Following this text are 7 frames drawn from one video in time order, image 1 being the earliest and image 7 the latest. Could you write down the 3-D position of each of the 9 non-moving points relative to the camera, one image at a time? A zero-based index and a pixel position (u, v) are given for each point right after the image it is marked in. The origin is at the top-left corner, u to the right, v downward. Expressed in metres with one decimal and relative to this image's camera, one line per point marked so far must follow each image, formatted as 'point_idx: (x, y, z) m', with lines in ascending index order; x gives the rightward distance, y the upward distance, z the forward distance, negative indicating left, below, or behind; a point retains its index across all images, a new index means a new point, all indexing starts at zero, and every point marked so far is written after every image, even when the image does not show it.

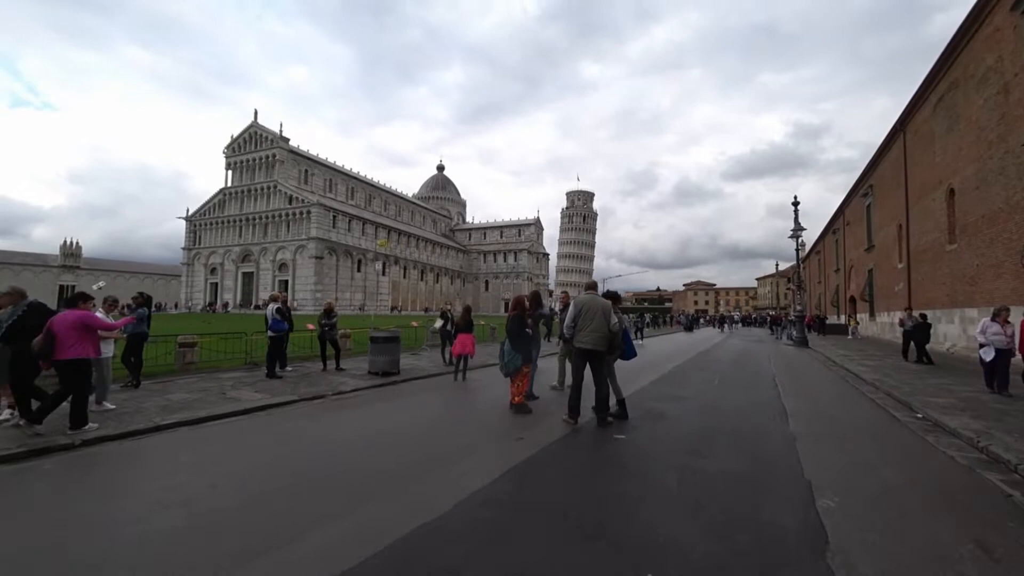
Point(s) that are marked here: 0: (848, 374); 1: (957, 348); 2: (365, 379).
0: (+7.9, -2.1, +11.9) m
1: (+15.0, -2.1, +17.1) m
2: (-2.8, -1.7, +9.6) m
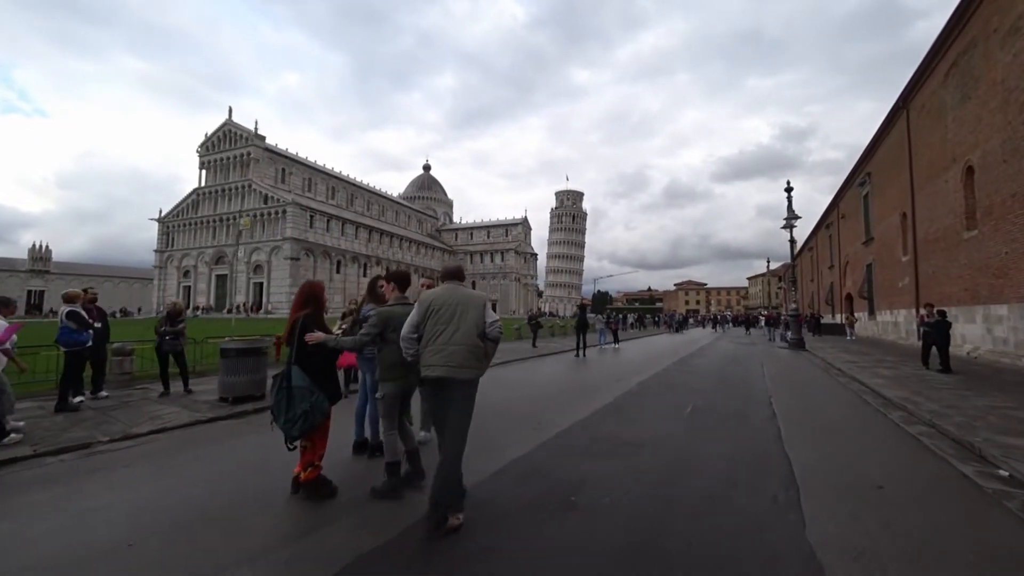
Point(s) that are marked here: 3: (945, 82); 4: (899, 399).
0: (+6.5, -2.0, +9.3) m
1: (+13.5, -1.9, +14.6) m
2: (-4.2, -1.7, +6.9) m
3: (+15.4, +7.4, +18.0) m
4: (+6.2, -1.8, +8.1) m
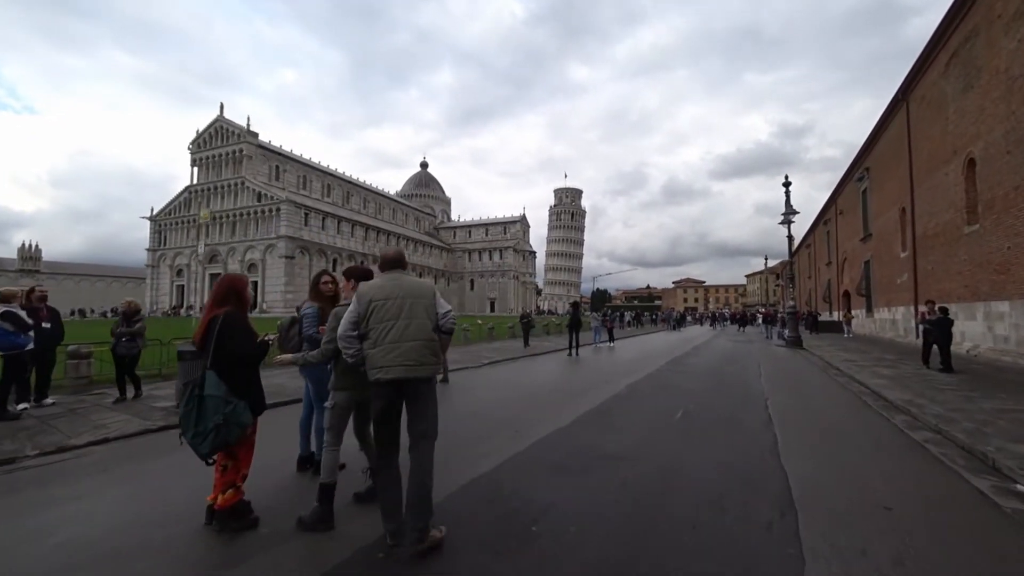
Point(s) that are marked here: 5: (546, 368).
0: (+6.2, -1.9, +8.9) m
1: (+13.2, -1.8, +14.2) m
2: (-4.5, -1.6, +6.4) m
3: (+15.1, +7.5, +17.6) m
4: (+6.0, -1.7, +7.7) m
5: (+1.0, -2.5, +15.4) m
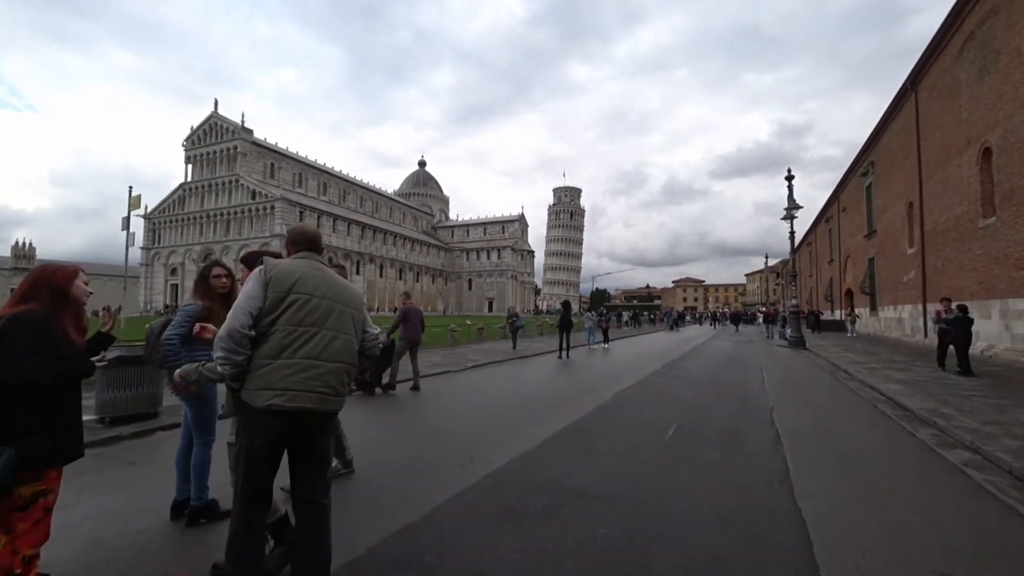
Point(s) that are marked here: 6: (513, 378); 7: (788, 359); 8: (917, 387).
0: (+5.9, -1.8, +8.0) m
1: (+12.8, -1.7, +13.4) m
2: (-4.8, -1.6, +5.6) m
3: (+14.7, +7.6, +16.7) m
4: (+5.6, -1.7, +6.8) m
5: (+0.7, -2.4, +14.6) m
6: (0.0, -2.4, +13.4) m
7: (+9.1, -2.3, +16.6) m
8: (+7.2, -1.7, +9.0) m
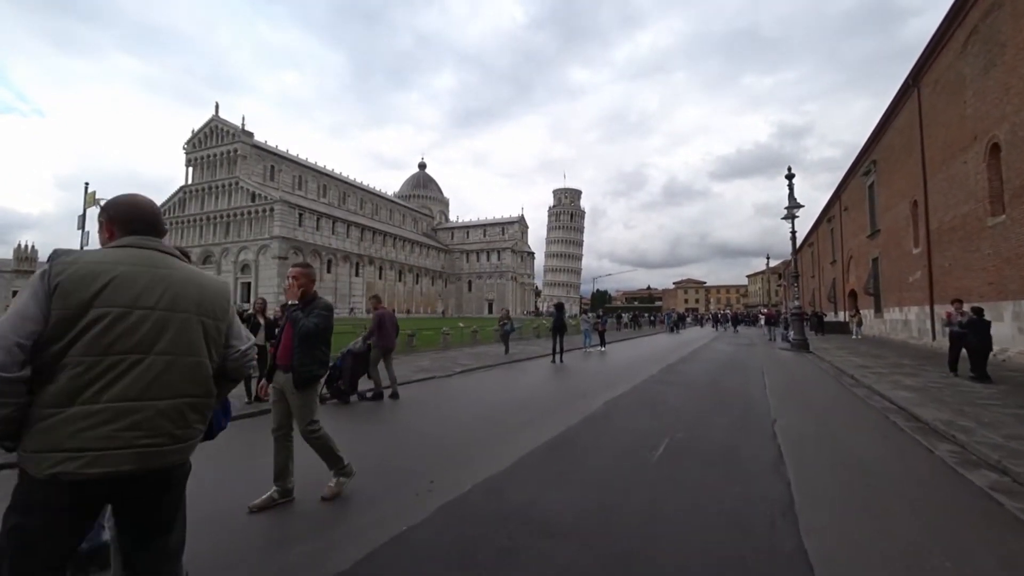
0: (+5.6, -1.9, +7.5) m
1: (+12.6, -1.7, +12.8) m
2: (-5.1, -1.6, +5.0) m
3: (+14.5, +7.6, +16.2) m
4: (+5.3, -1.7, +6.3) m
5: (+0.5, -2.4, +14.0) m
6: (-0.2, -2.4, +12.9) m
7: (+8.8, -2.4, +16.0) m
8: (+6.9, -1.8, +8.4) m
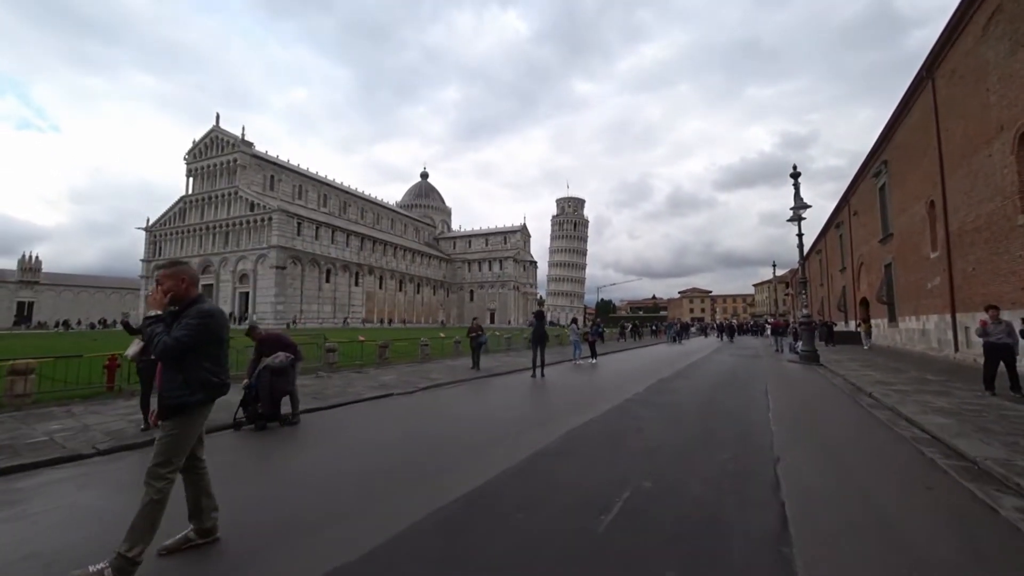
0: (+4.9, -1.9, +6.0) m
1: (+12.0, -1.8, +11.3) m
2: (-5.8, -1.6, +3.7) m
3: (+13.8, +7.4, +14.8) m
4: (+4.6, -1.7, +4.8) m
5: (-0.2, -2.6, +12.6) m
6: (-0.9, -2.6, +11.5) m
7: (+8.2, -2.5, +14.5) m
8: (+6.2, -1.8, +6.9) m
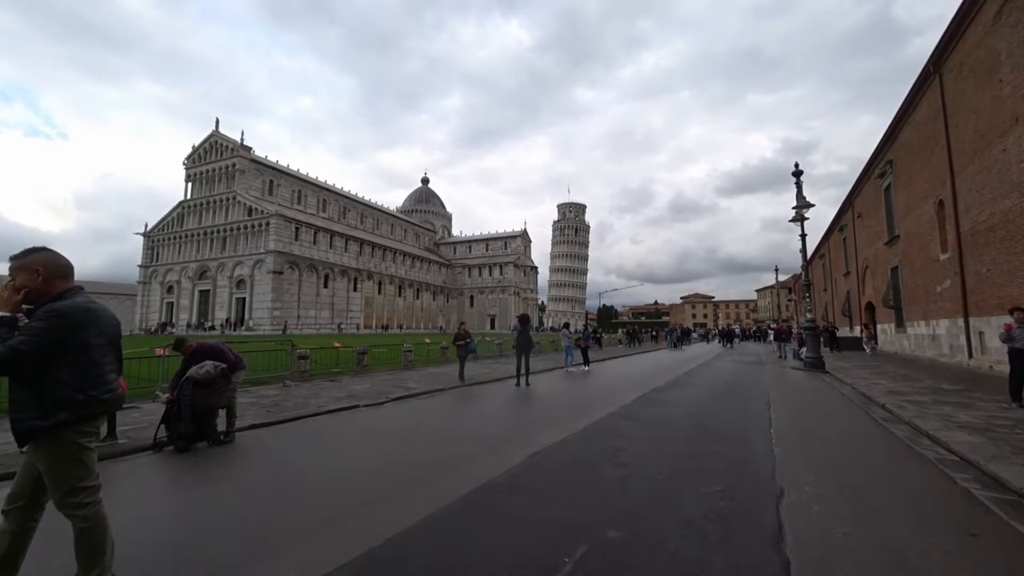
0: (+4.5, -1.9, +5.1) m
1: (+11.5, -1.8, +10.3) m
2: (-6.3, -1.5, +2.8) m
3: (+13.4, +7.3, +14.0) m
4: (+4.2, -1.6, +3.9) m
5: (-0.6, -2.6, +11.7) m
6: (-1.3, -2.6, +10.6) m
7: (+7.8, -2.6, +13.6) m
8: (+5.8, -1.8, +6.0) m
